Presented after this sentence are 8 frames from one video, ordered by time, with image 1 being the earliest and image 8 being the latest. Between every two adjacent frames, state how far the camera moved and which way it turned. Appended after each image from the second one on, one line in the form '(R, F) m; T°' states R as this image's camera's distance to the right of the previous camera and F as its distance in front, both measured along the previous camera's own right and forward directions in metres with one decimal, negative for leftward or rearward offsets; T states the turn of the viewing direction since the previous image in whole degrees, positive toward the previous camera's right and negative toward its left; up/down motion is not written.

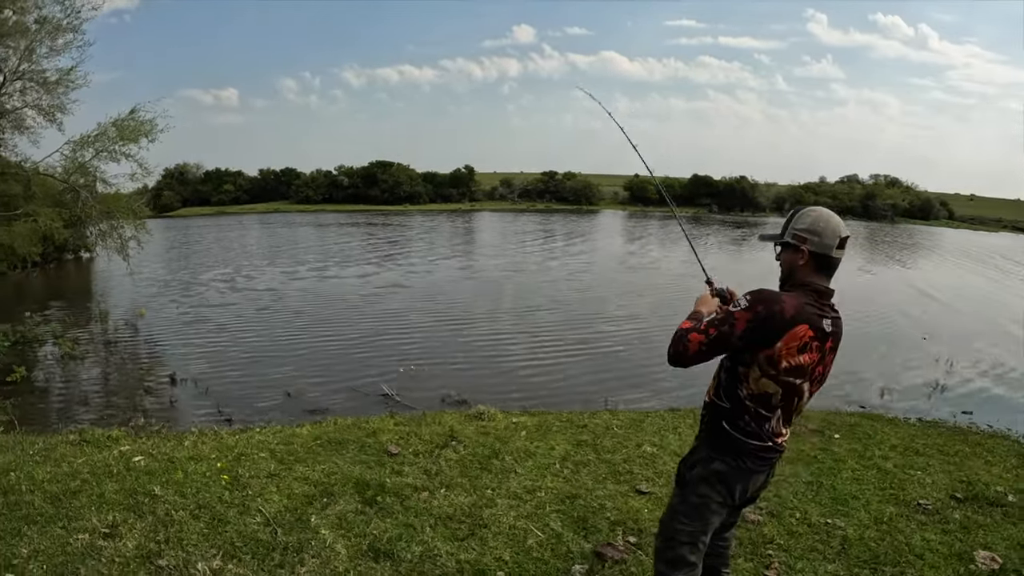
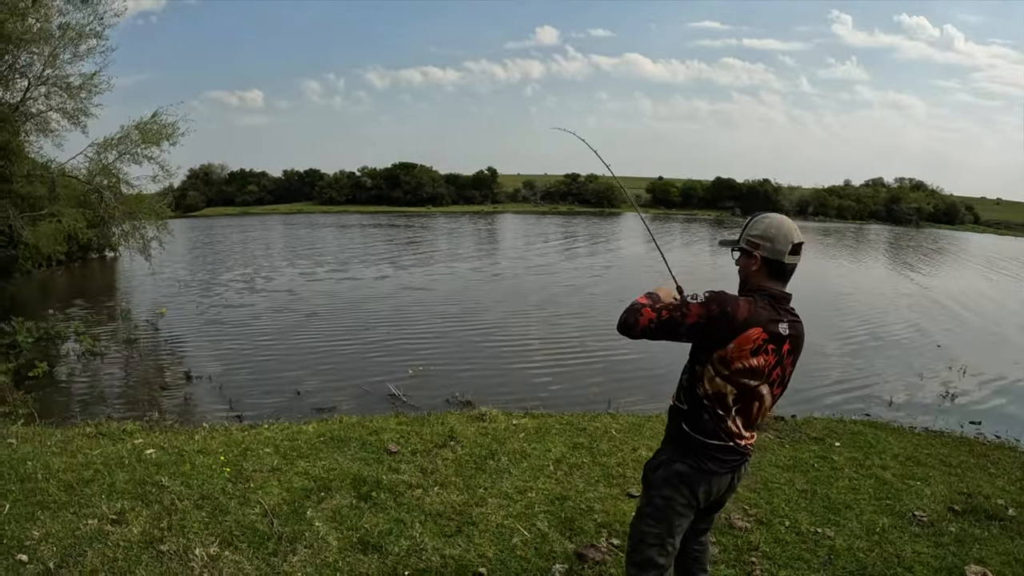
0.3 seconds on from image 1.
(+0.2, -0.2) m; -2°
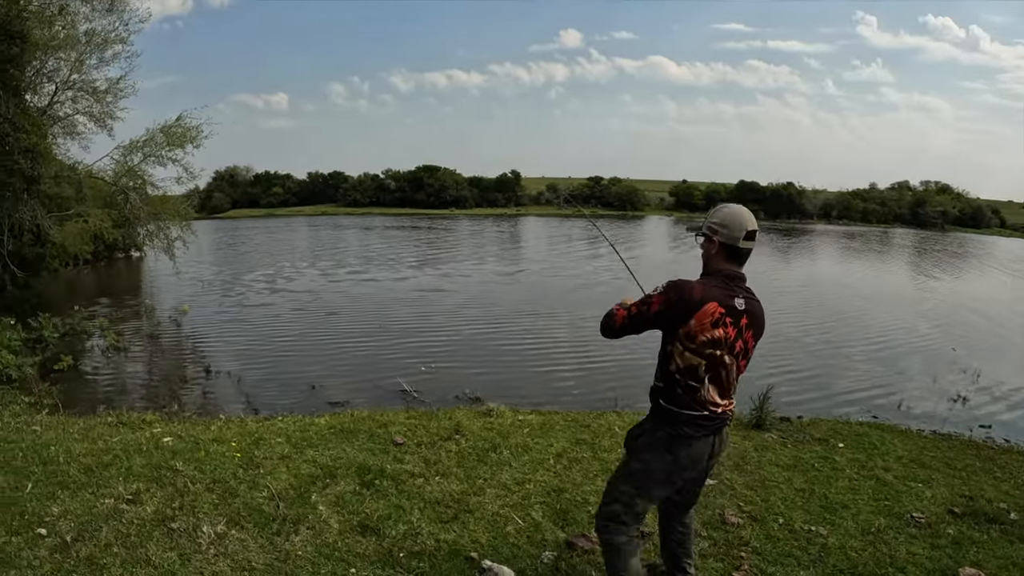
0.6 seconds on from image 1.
(+0.1, -0.2) m; -2°
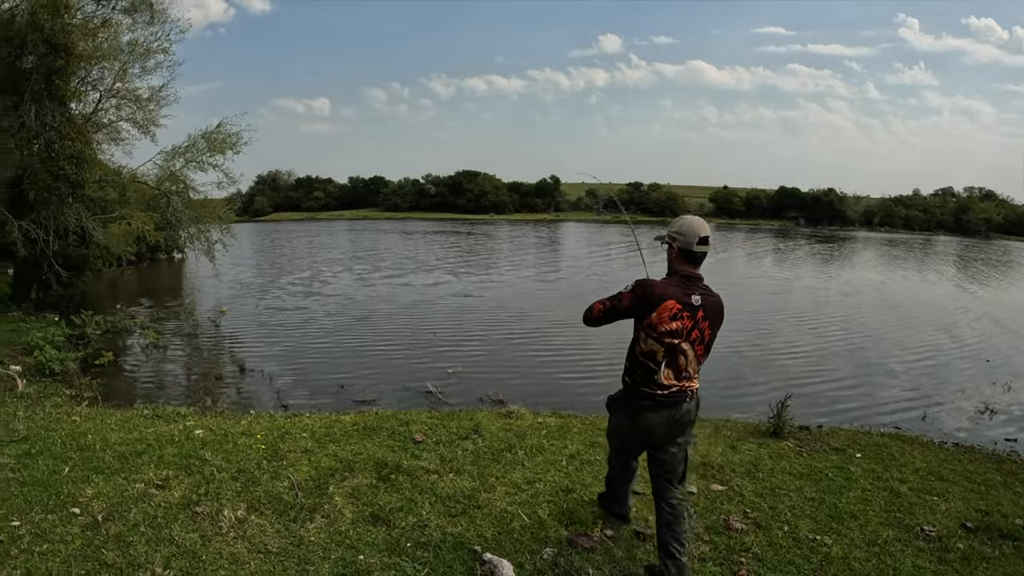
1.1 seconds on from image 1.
(+0.1, -0.2) m; -3°
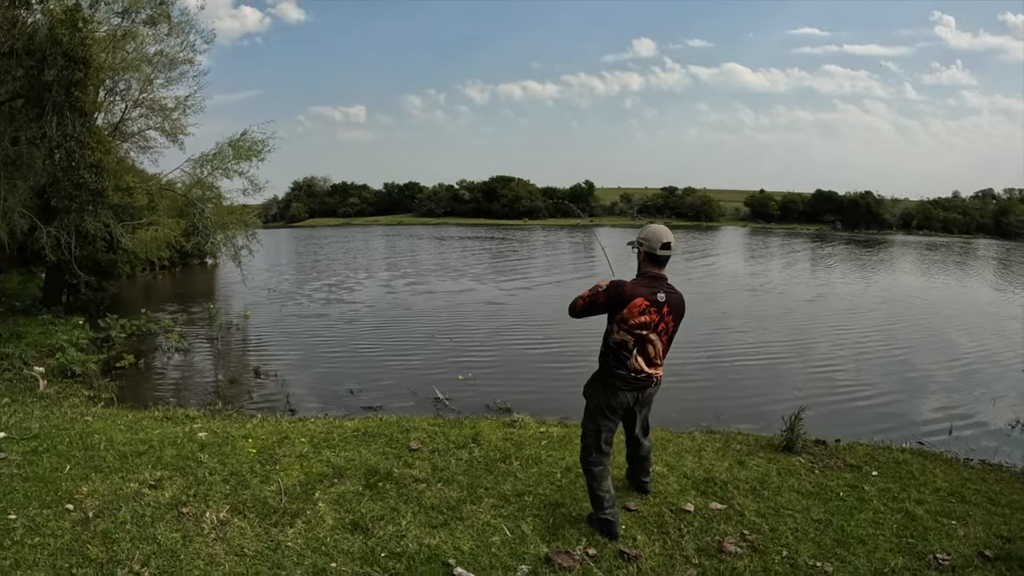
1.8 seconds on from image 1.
(+0.3, +0.1) m; -2°
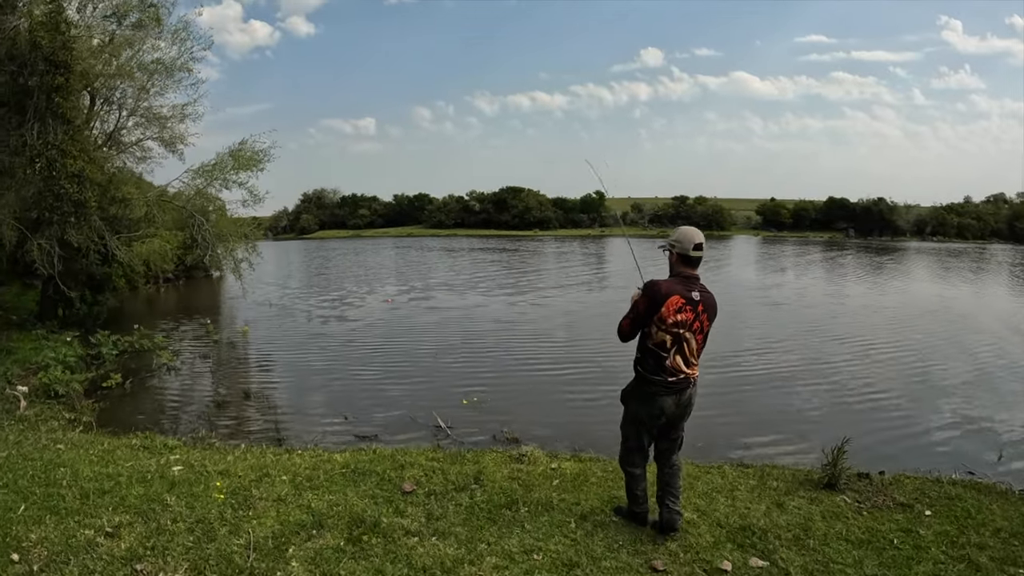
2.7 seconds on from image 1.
(0.0, +0.8) m; -1°
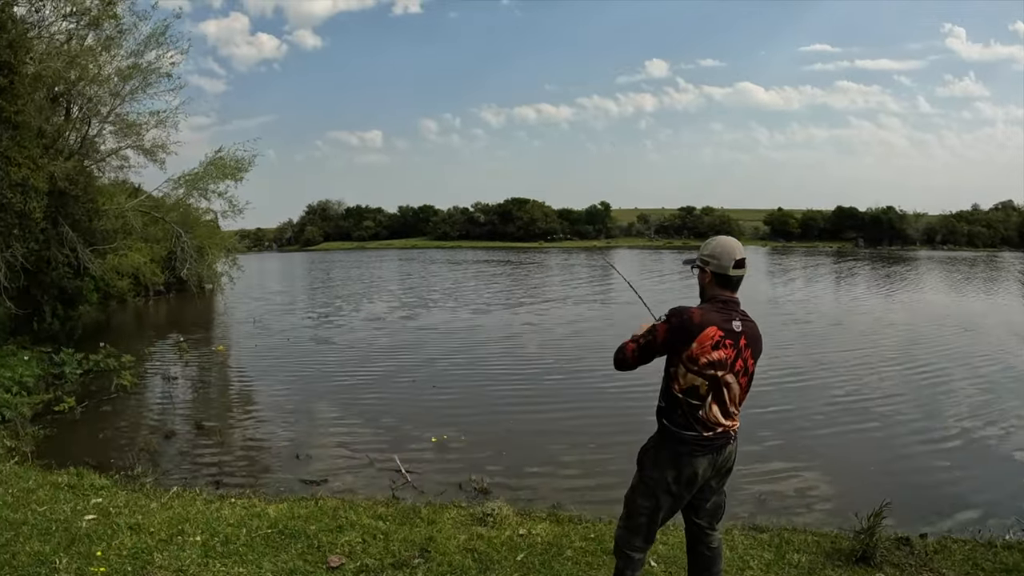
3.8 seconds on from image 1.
(+0.4, +1.2) m; 0°
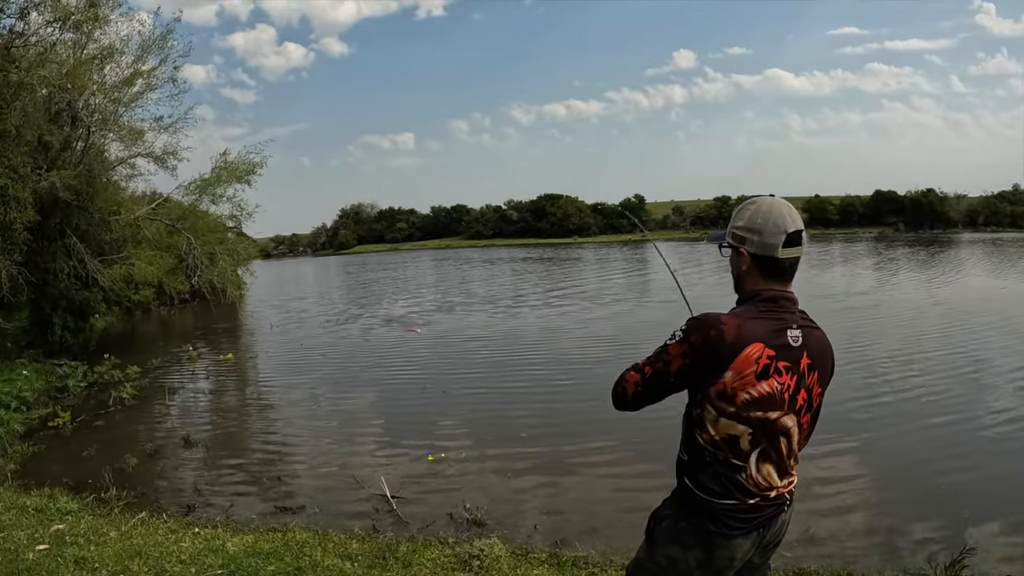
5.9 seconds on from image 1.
(+0.3, +1.1) m; -3°
